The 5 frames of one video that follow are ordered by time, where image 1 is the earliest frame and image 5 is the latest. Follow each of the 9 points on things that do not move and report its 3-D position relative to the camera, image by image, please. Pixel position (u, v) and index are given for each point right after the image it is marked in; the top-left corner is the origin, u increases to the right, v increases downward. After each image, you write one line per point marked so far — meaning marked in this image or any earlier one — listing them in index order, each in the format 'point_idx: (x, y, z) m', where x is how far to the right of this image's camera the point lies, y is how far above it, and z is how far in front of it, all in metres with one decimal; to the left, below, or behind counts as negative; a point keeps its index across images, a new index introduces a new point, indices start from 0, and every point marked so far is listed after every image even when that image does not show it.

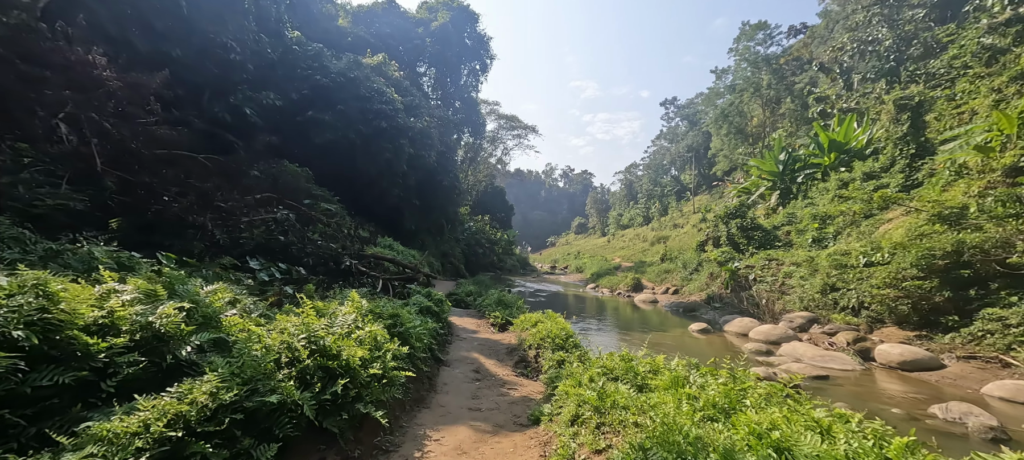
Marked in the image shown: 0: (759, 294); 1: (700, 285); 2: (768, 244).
0: (+7.9, -2.1, +13.1) m
1: (+8.0, -2.3, +17.4) m
2: (+10.5, -0.6, +16.7) m
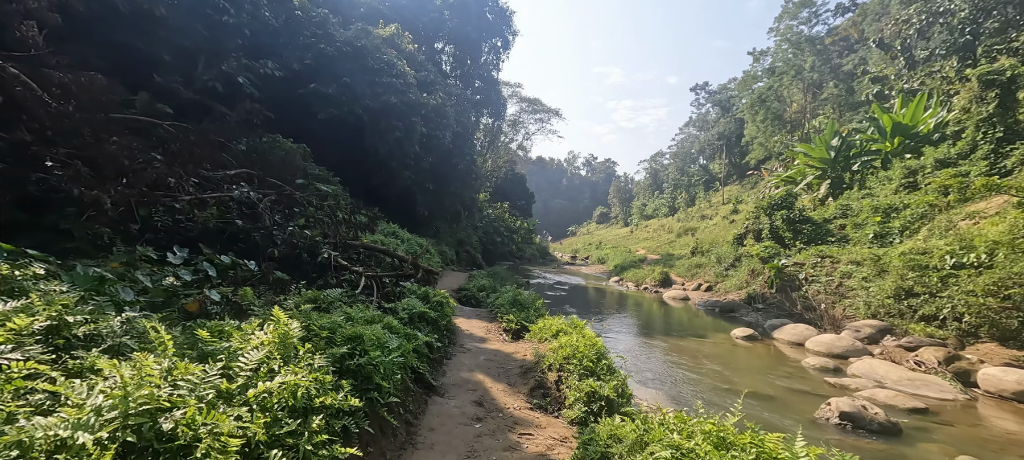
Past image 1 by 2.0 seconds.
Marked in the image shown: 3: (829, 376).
0: (+8.4, -1.9, +11.4) m
1: (+8.7, -2.0, +15.8) m
2: (+11.2, -0.3, +14.9) m
3: (+5.6, -2.6, +7.2) m
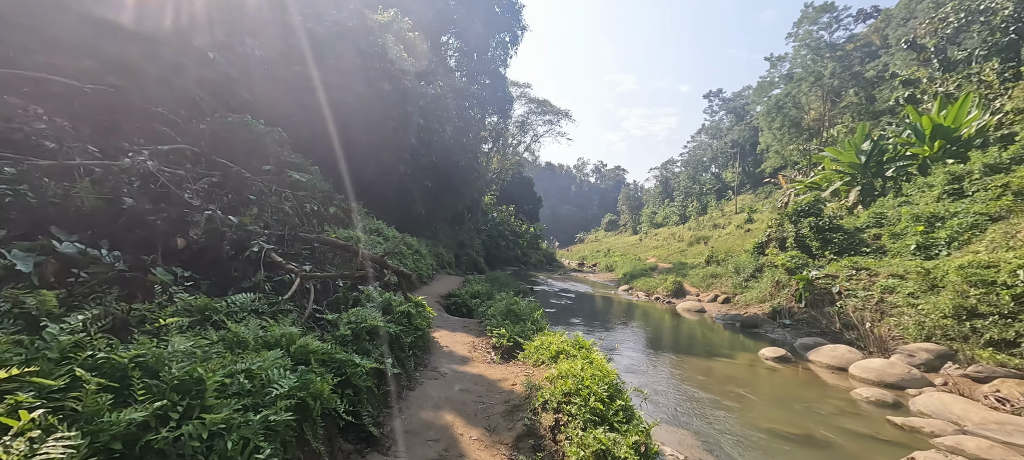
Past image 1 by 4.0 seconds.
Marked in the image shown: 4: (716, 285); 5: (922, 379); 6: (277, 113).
0: (+8.4, -2.1, +10.1) m
1: (+8.7, -2.3, +14.4) m
2: (+11.3, -0.7, +13.5) m
3: (+5.5, -2.7, +5.9) m
4: (+9.4, -2.6, +18.8) m
5: (+7.0, -2.5, +6.9) m
6: (-6.0, +3.0, +10.1) m
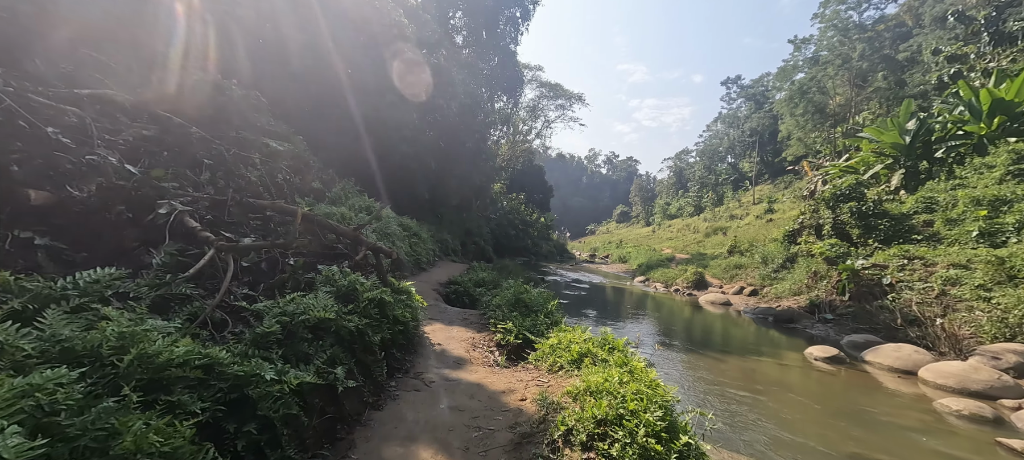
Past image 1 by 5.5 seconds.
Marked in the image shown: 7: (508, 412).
0: (+8.6, -1.7, +8.9) m
1: (+9.1, -1.8, +13.2) m
2: (+11.6, -0.2, +12.2) m
3: (+5.6, -2.3, +4.8) m
4: (+9.9, -2.0, +17.5) m
5: (+7.1, -2.2, +5.7) m
6: (-5.7, +3.4, +9.1) m
7: (0.0, -1.2, +2.8) m
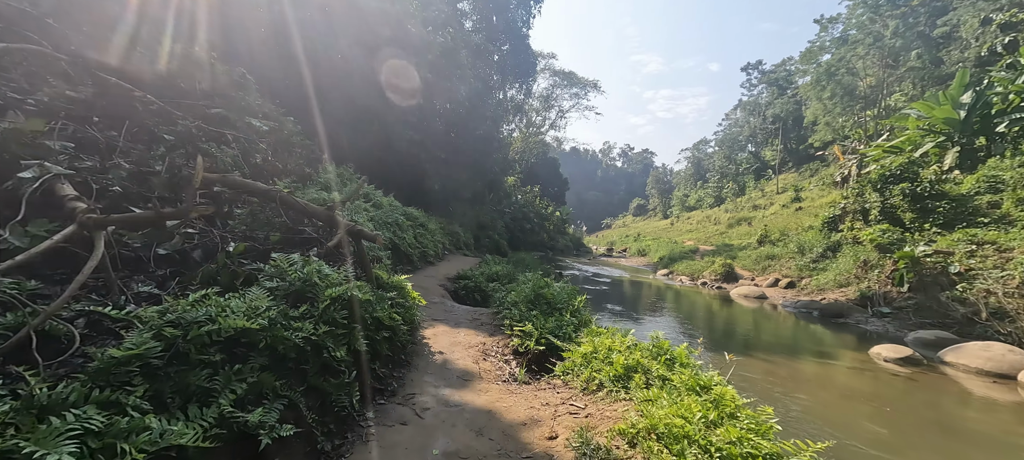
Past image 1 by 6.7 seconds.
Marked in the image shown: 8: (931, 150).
0: (+9.0, -1.3, +7.7) m
1: (+9.6, -1.4, +12.0) m
2: (+12.0, +0.2, +10.9) m
3: (+5.8, -2.1, +3.7) m
4: (+10.5, -1.5, +16.3) m
5: (+7.3, -1.9, +4.6) m
6: (-5.4, +3.5, +8.4) m
7: (+0.1, -1.1, +1.9) m
8: (+15.3, +2.9, +14.8) m
